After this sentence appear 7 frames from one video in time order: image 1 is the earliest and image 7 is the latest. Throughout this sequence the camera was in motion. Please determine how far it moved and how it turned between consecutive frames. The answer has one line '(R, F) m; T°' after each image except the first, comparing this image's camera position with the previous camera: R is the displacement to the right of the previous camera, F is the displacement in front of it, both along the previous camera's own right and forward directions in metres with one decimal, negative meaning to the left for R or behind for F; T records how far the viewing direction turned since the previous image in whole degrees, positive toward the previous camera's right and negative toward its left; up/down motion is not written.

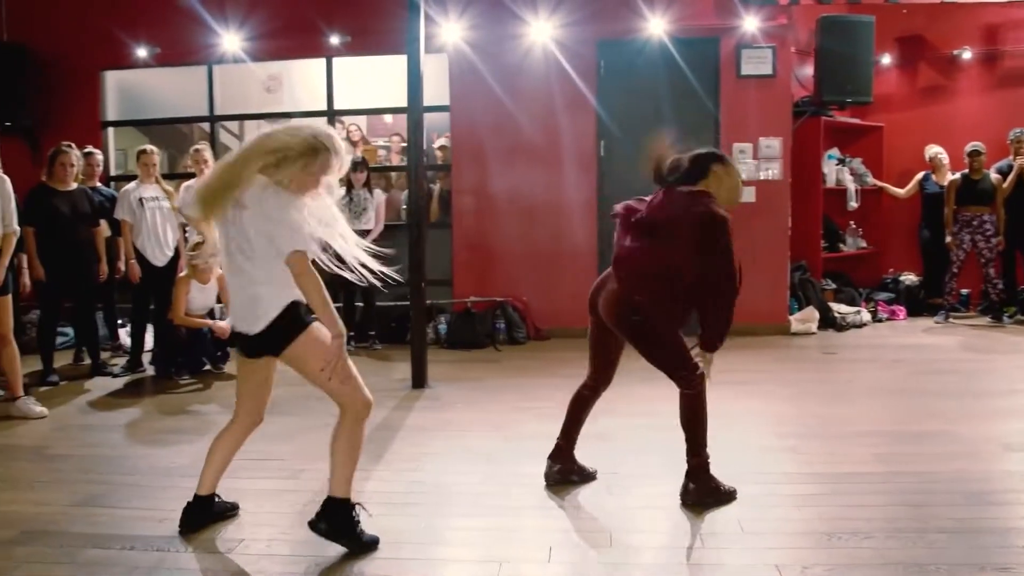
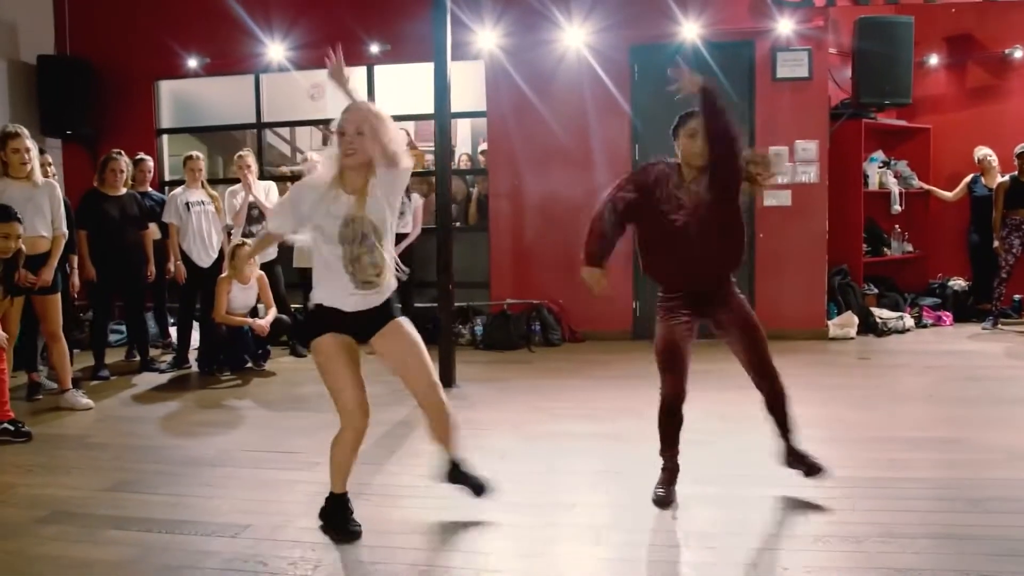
(+0.2, -0.1) m; -4°
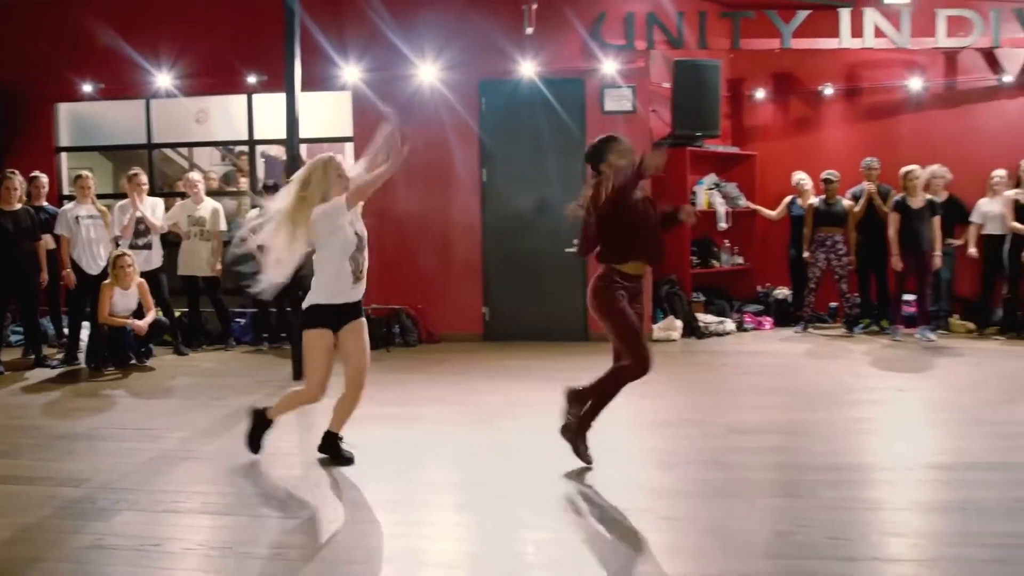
(+0.7, -0.9) m; +3°
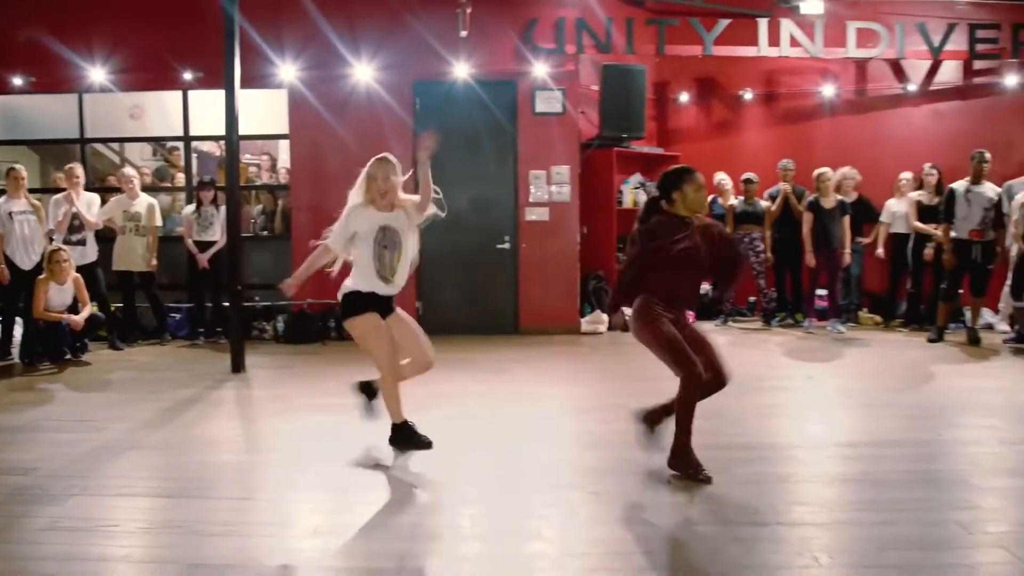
(0.0, -0.2) m; +4°
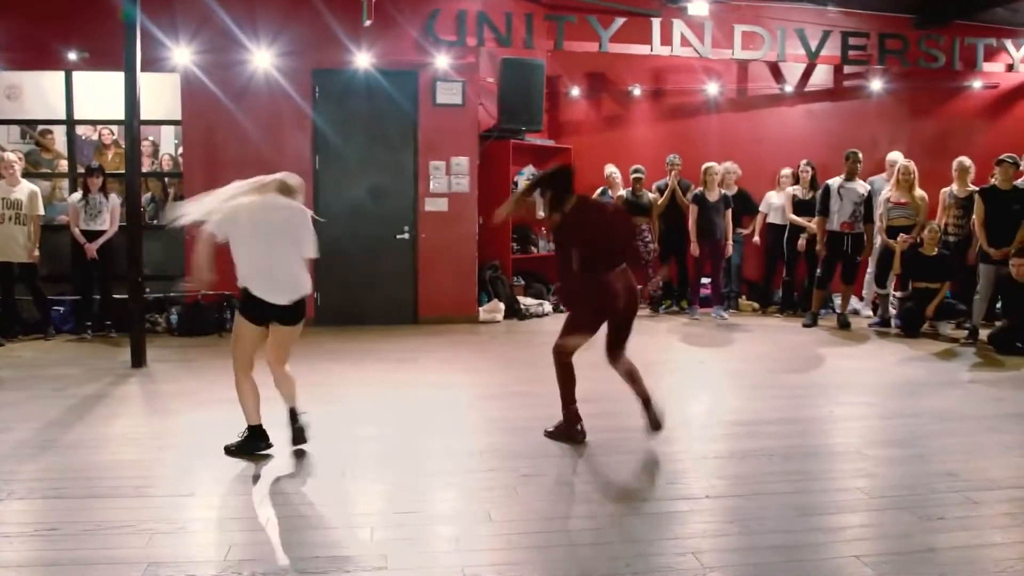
(-0.3, -0.1) m; +8°
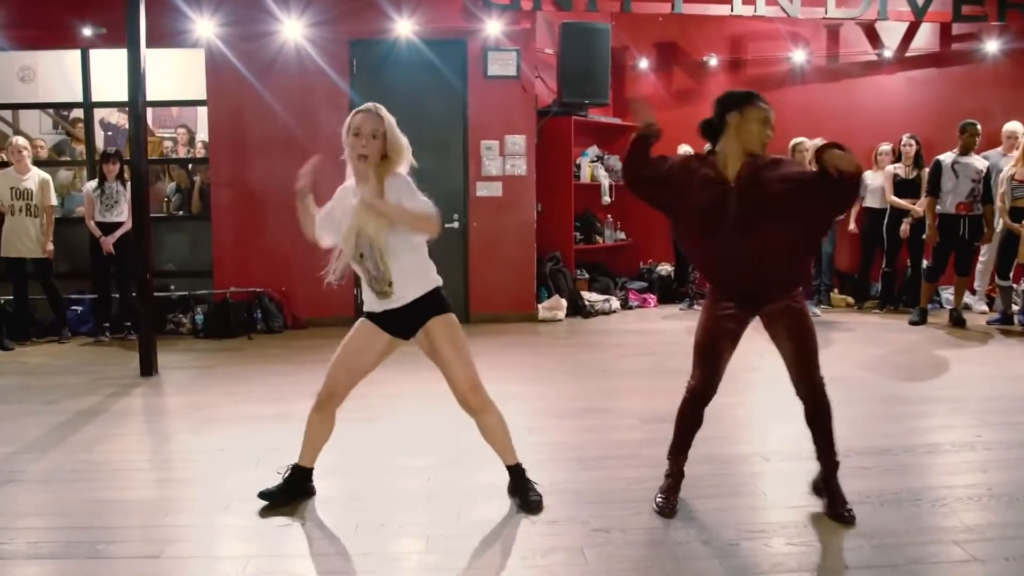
(0.0, +0.9) m; -4°
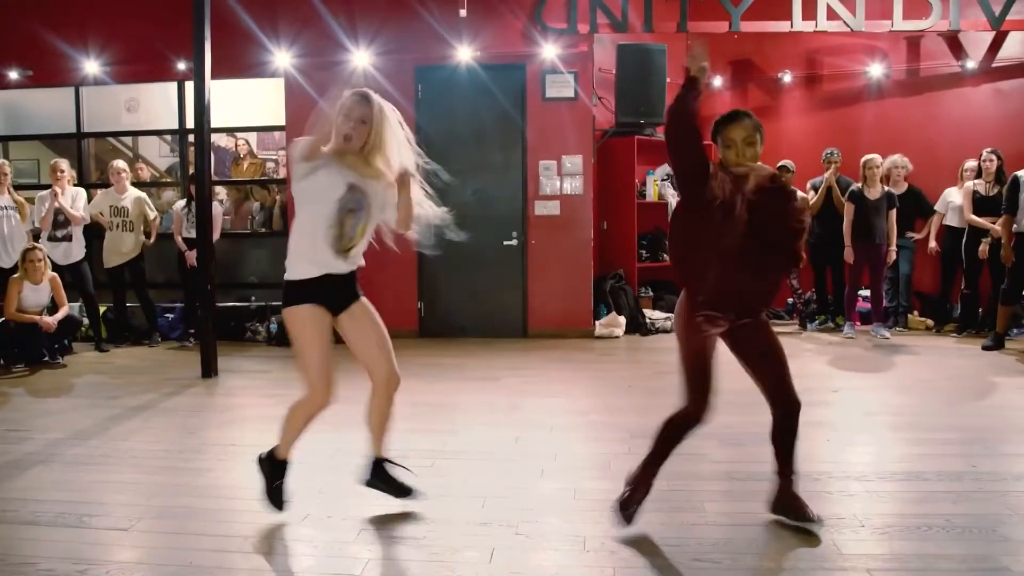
(+0.7, -0.1) m; -9°
